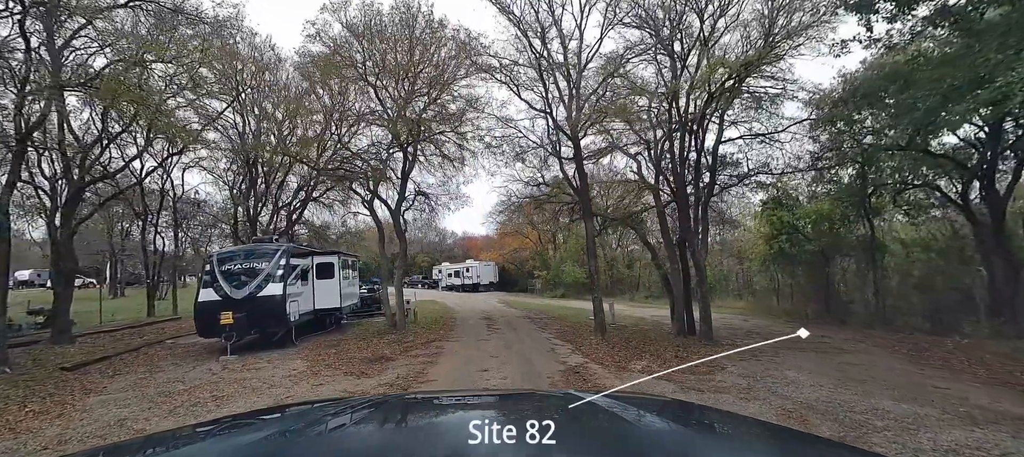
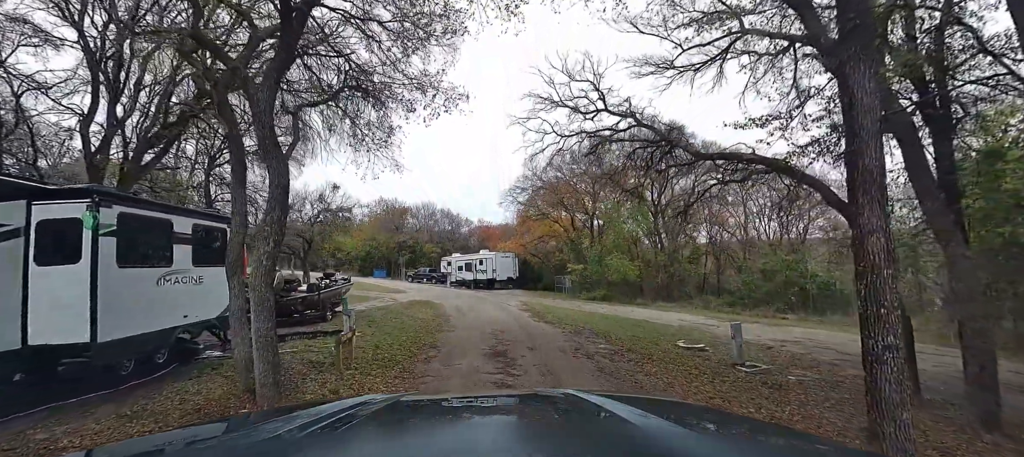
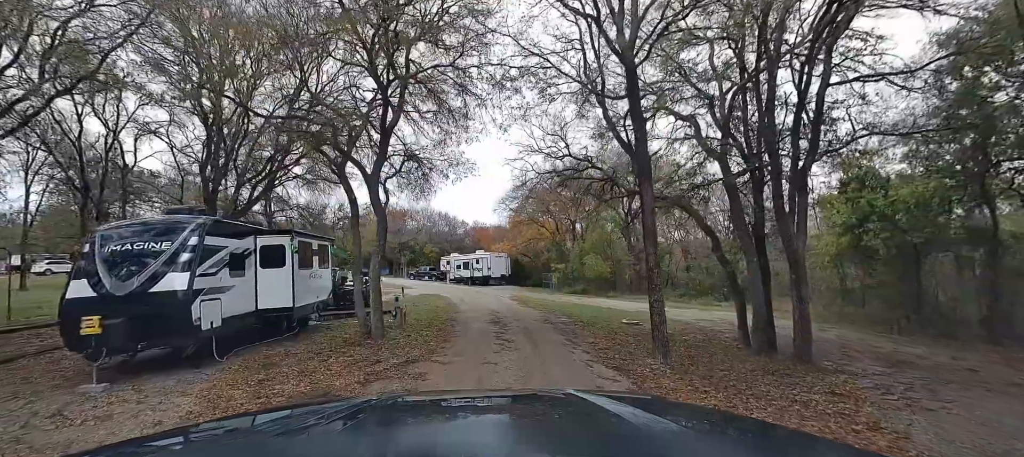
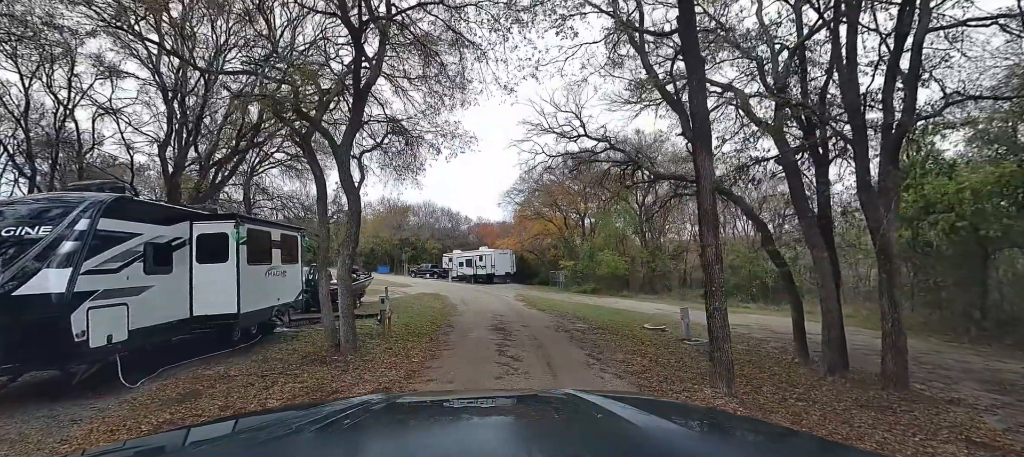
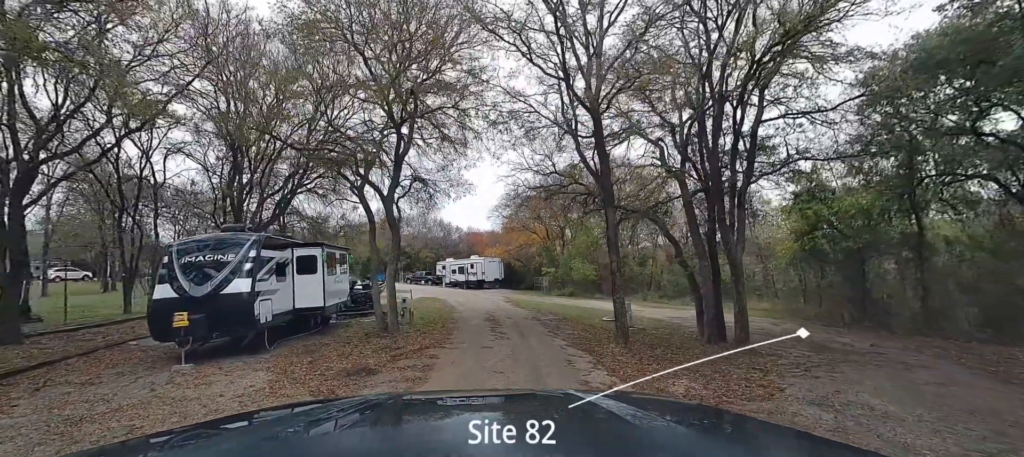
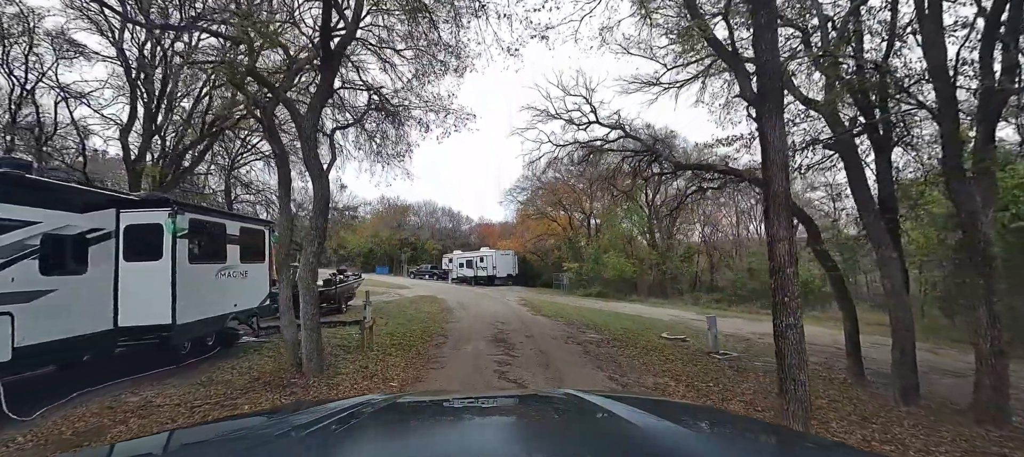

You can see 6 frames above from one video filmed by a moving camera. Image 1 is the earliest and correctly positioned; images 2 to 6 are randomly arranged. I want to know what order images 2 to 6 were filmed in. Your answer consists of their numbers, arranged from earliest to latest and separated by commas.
5, 3, 4, 6, 2
